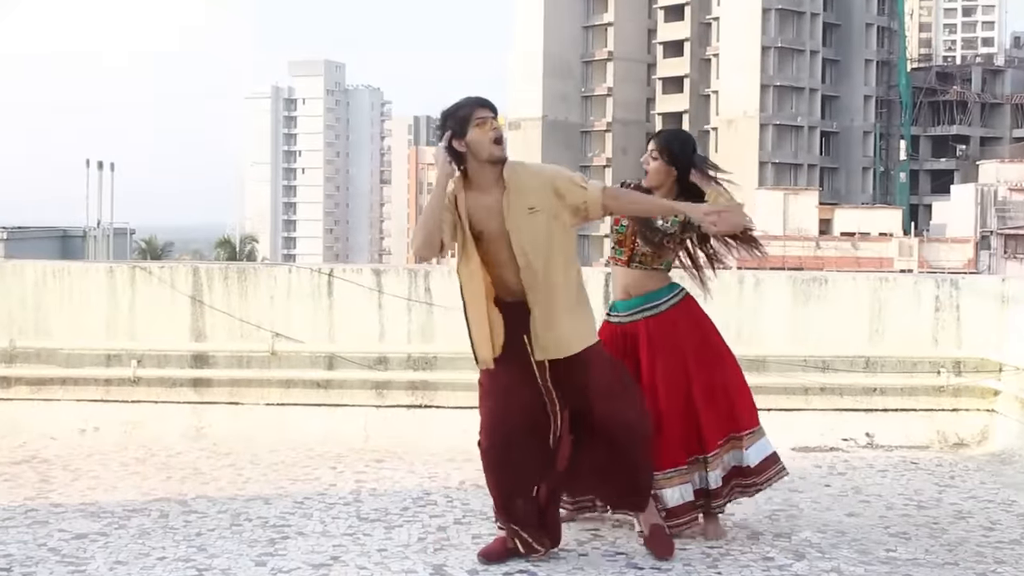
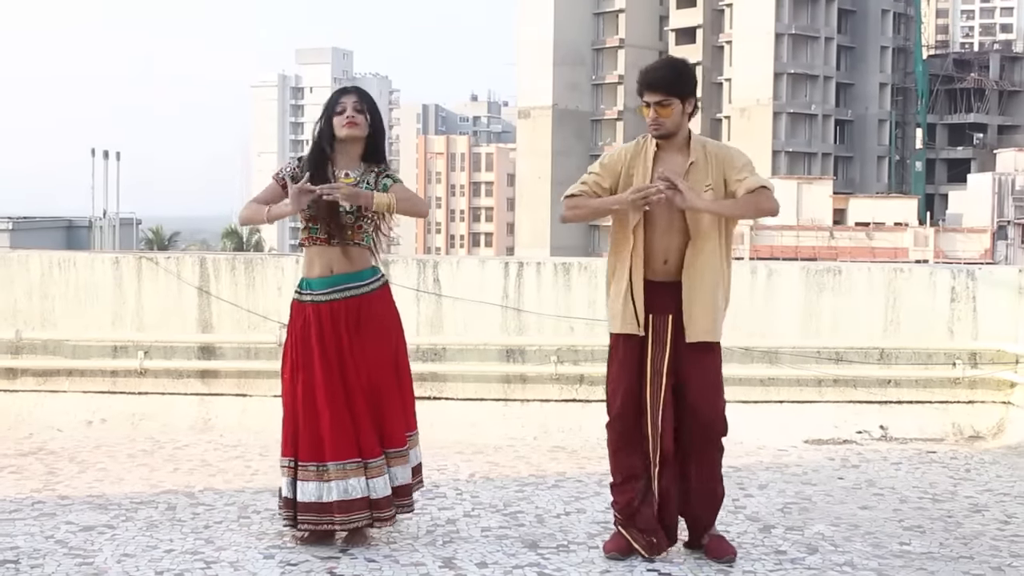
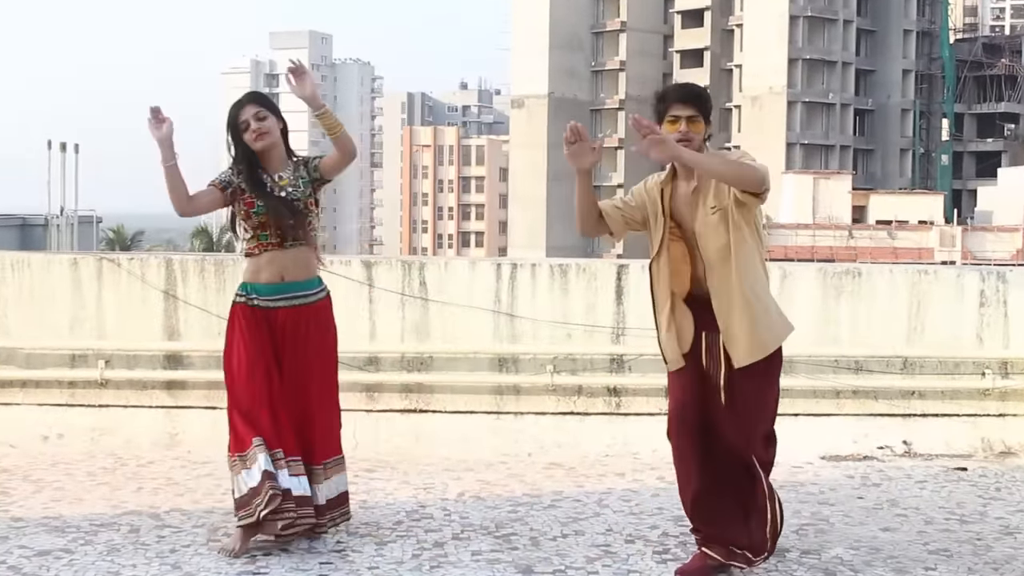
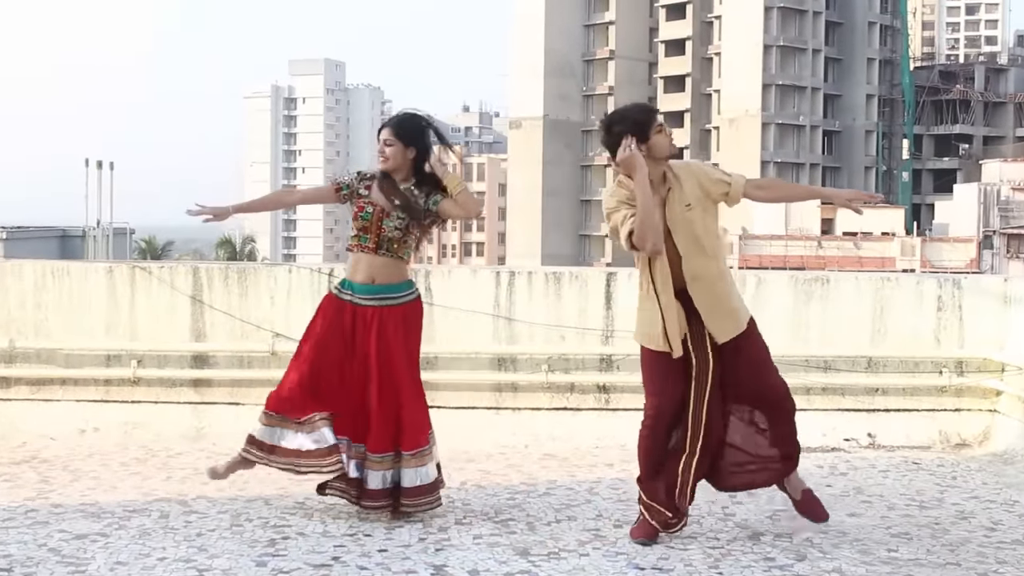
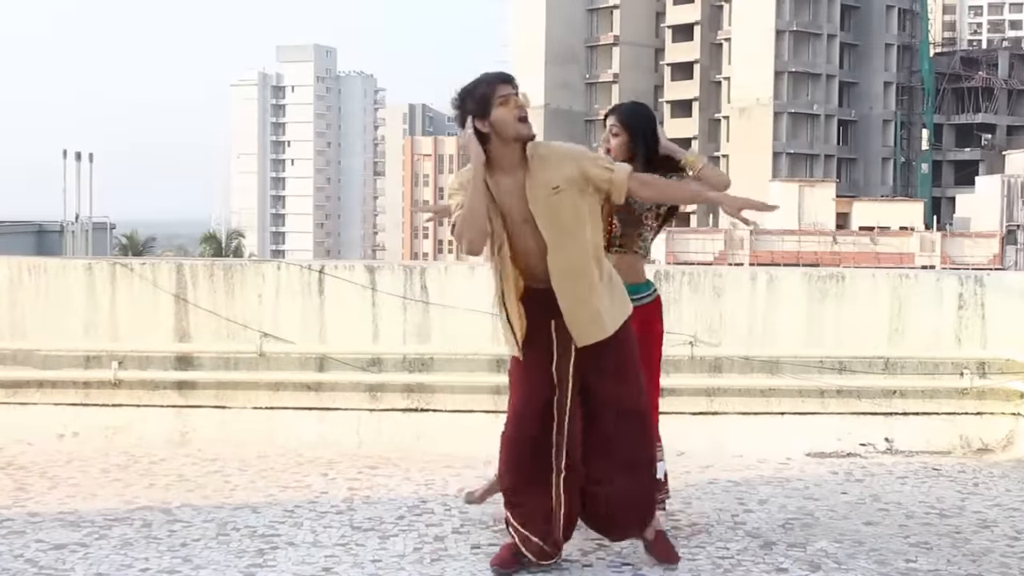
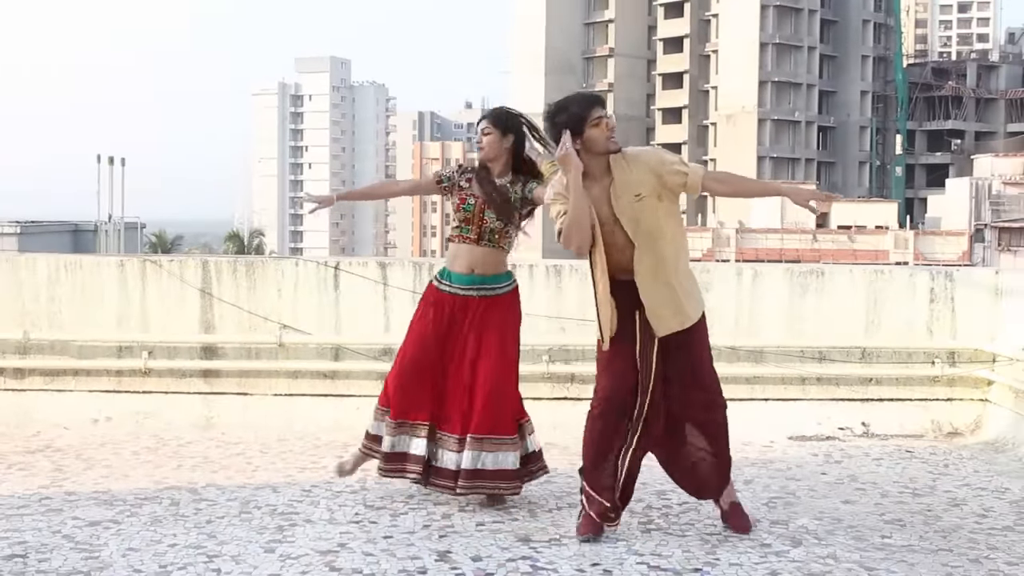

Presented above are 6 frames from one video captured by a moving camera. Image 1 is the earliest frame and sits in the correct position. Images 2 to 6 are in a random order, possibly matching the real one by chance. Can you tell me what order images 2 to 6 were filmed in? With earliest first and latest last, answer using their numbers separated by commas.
5, 6, 4, 3, 2
